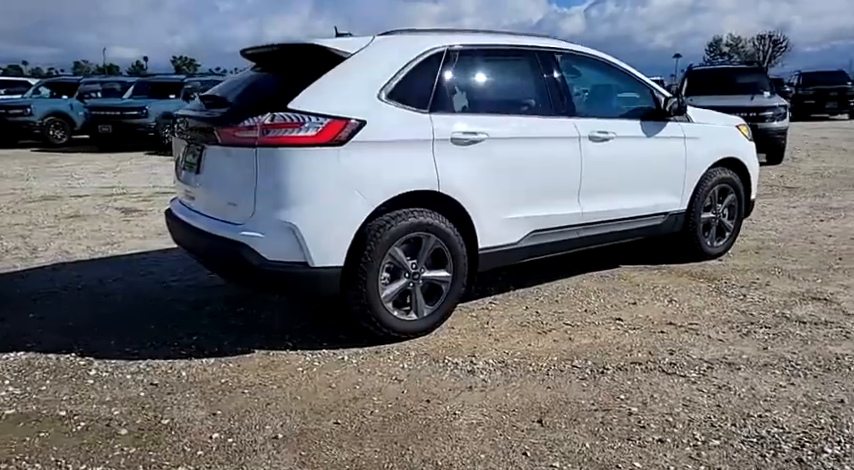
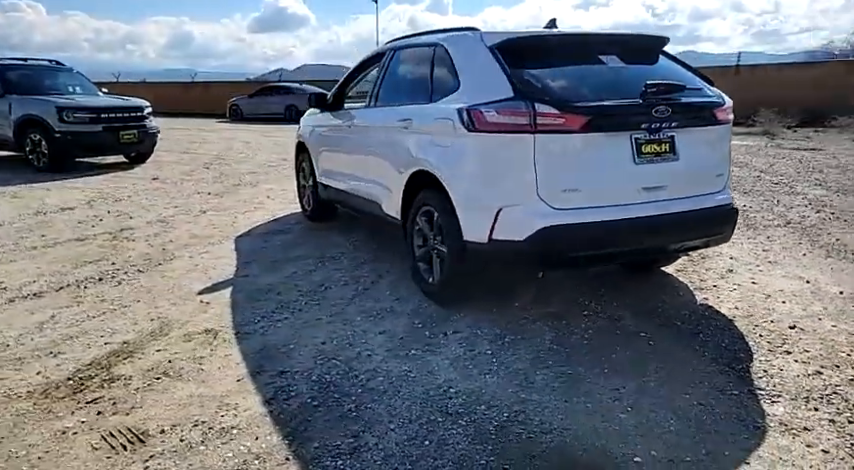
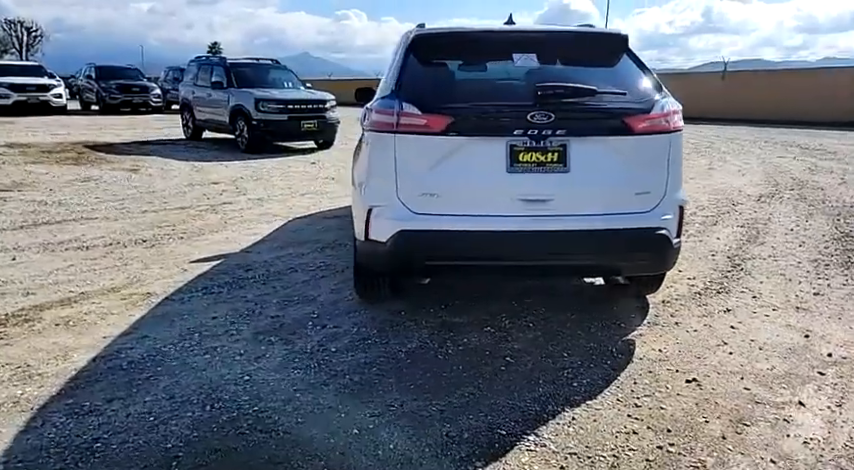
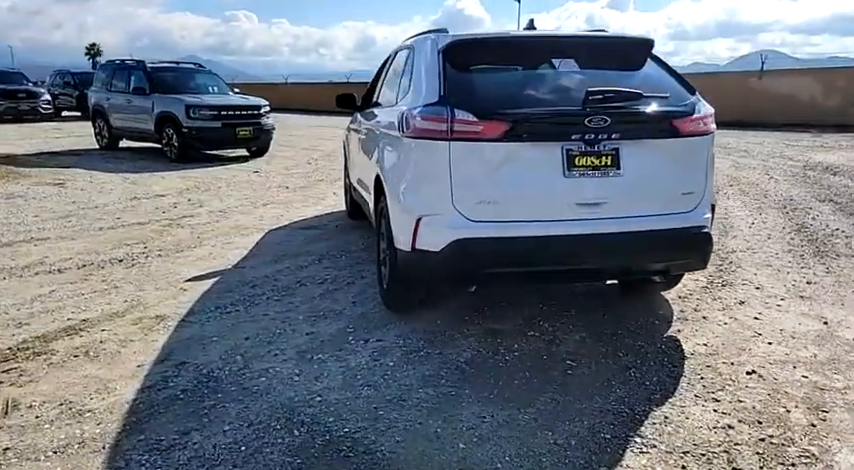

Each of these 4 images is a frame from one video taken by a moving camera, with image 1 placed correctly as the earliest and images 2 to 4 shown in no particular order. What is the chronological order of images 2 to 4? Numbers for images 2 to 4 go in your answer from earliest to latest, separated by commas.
3, 4, 2
